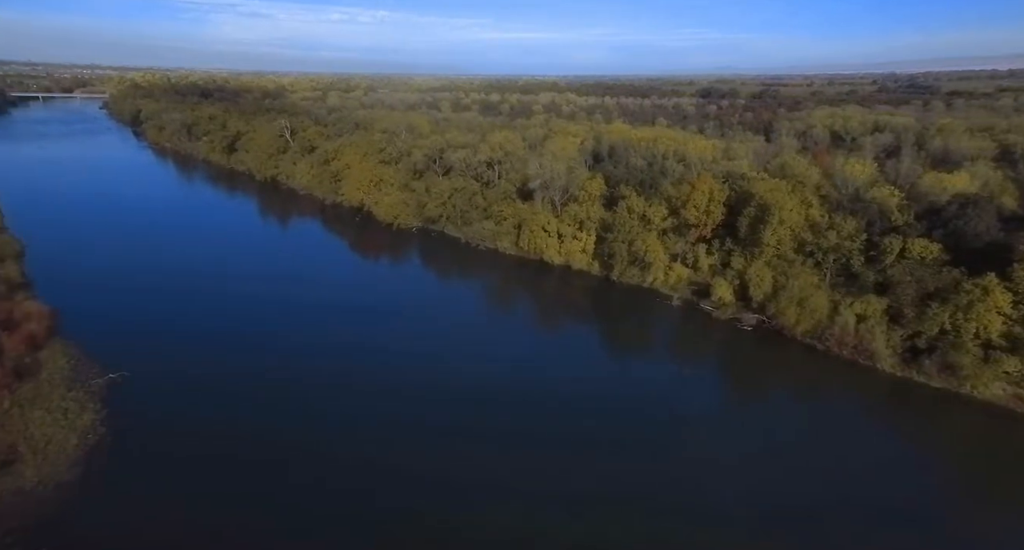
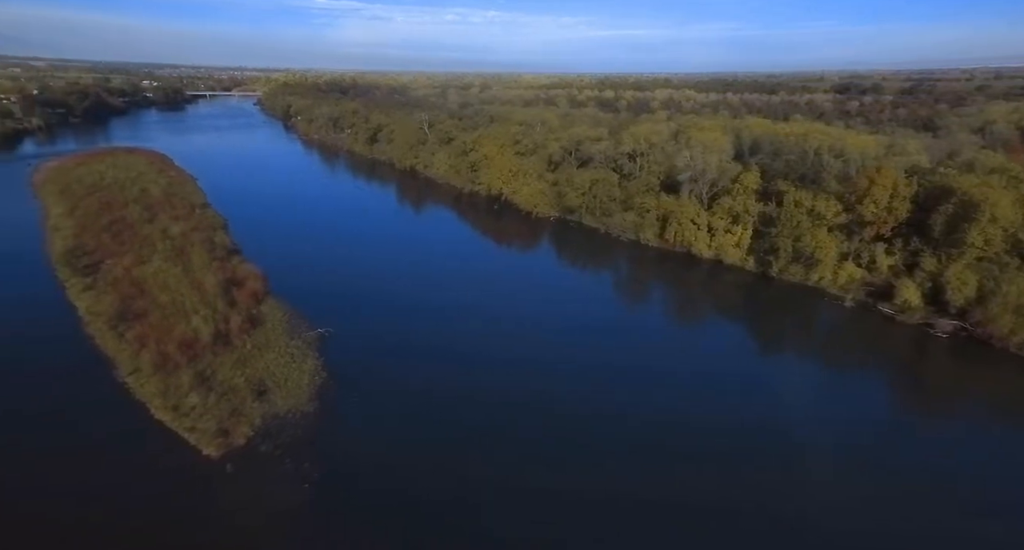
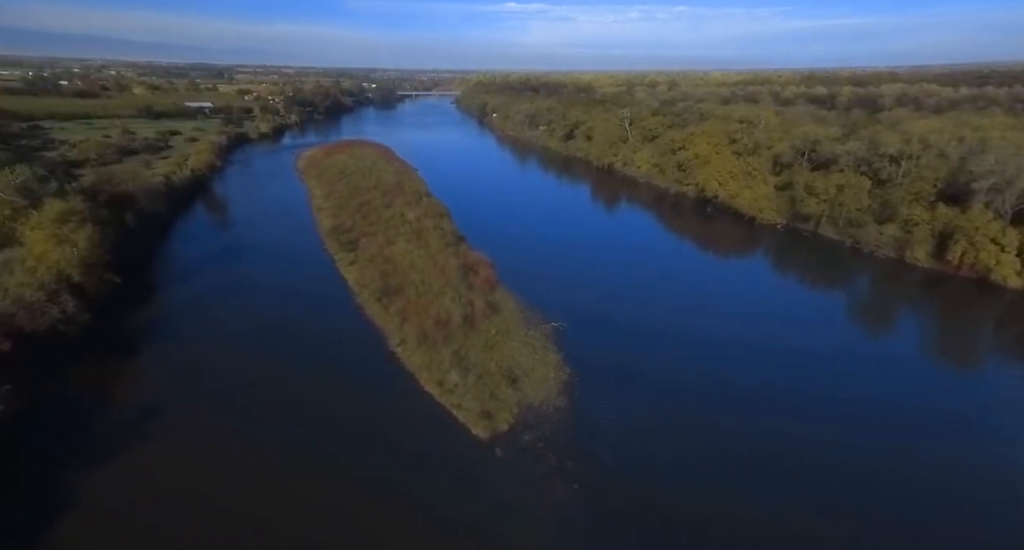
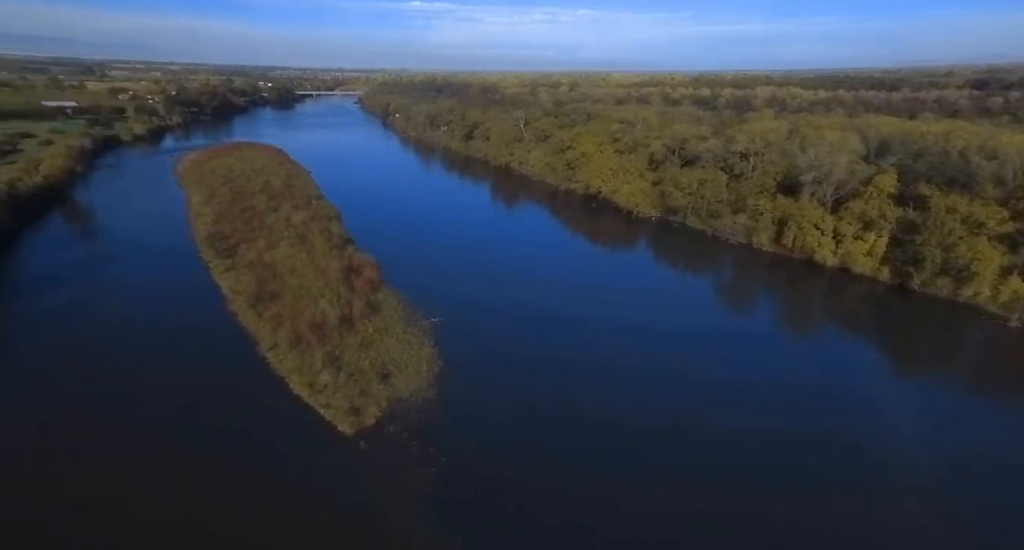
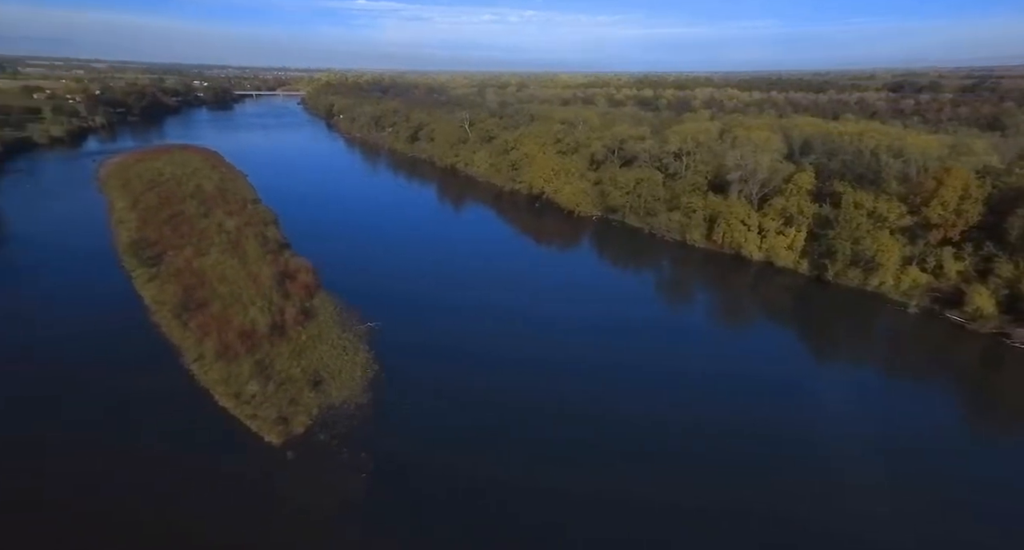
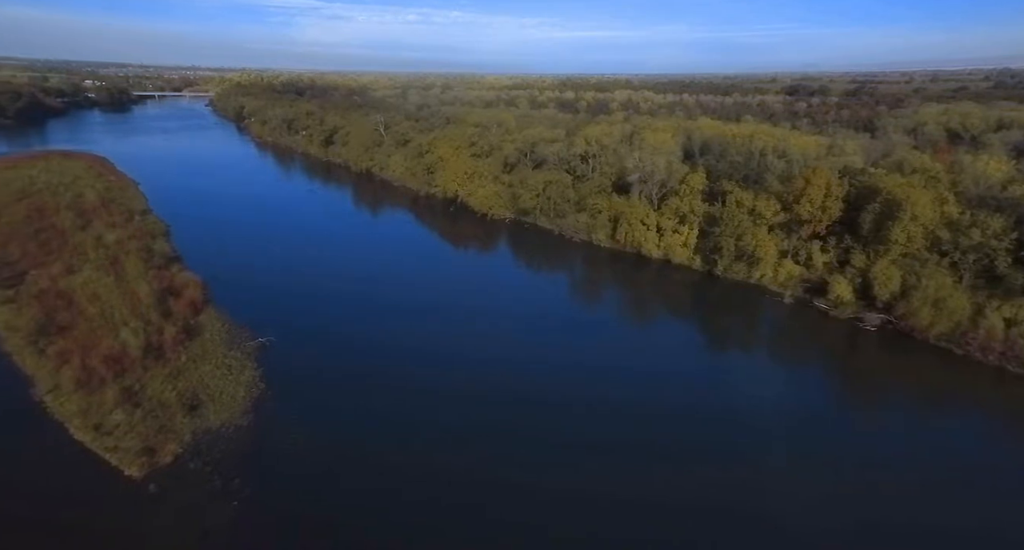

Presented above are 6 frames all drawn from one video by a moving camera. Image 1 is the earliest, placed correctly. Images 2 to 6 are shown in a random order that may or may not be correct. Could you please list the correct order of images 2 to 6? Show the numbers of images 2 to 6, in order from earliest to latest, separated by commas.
6, 2, 5, 4, 3
